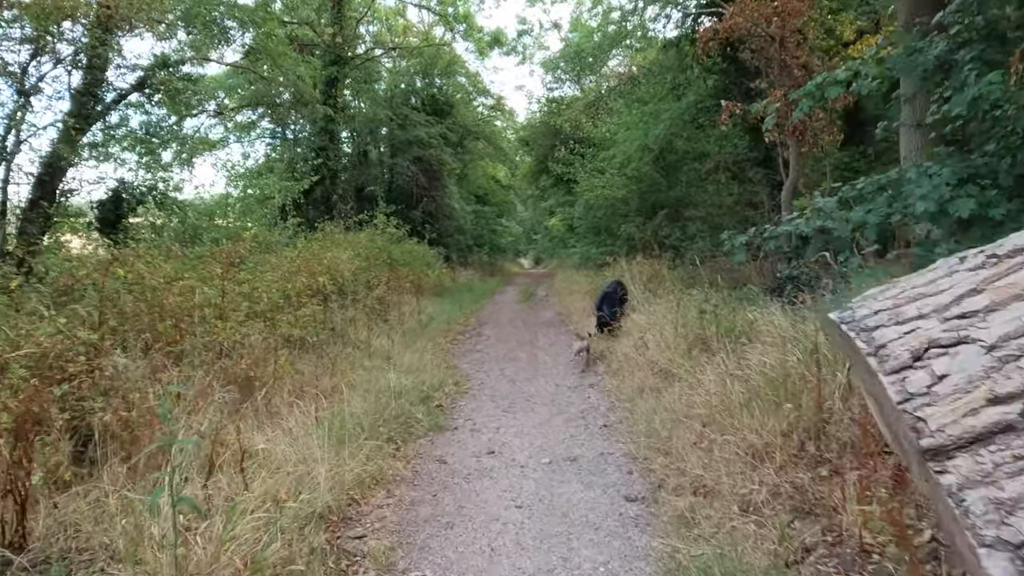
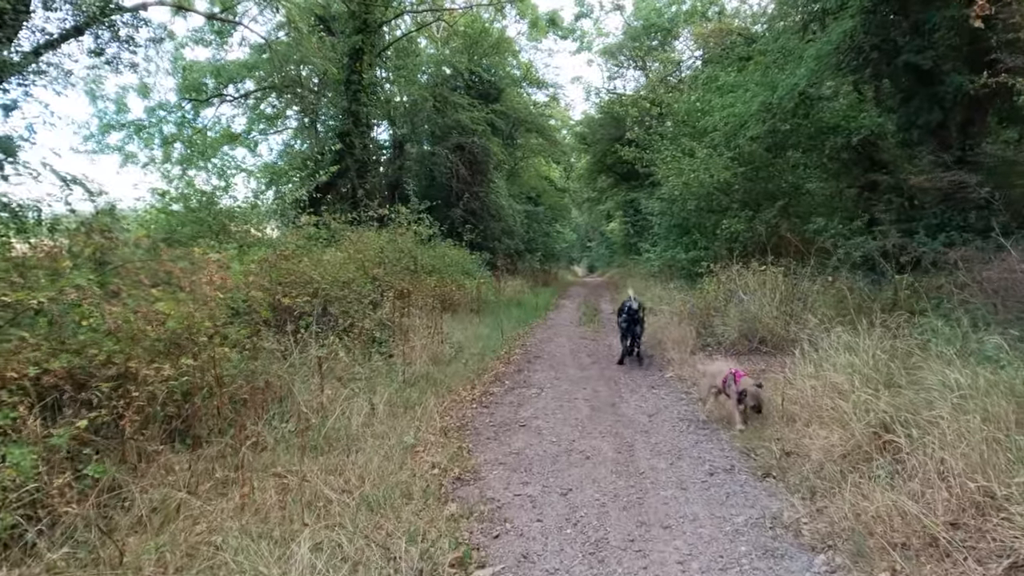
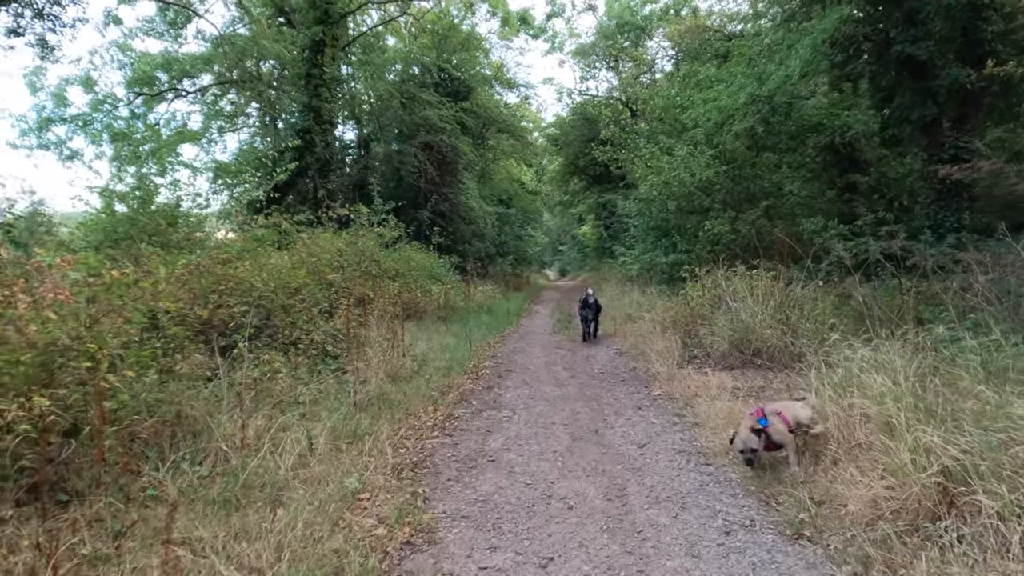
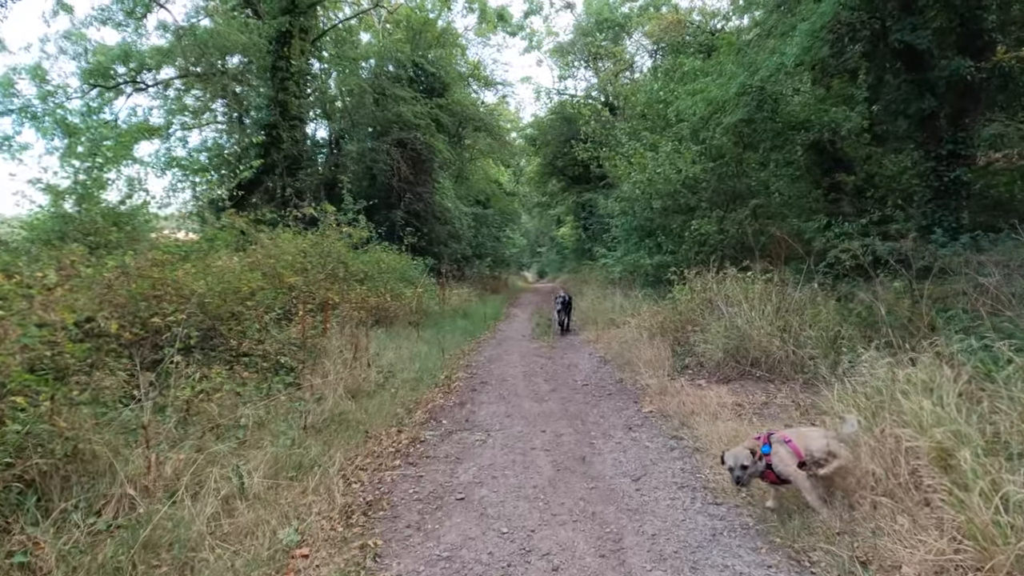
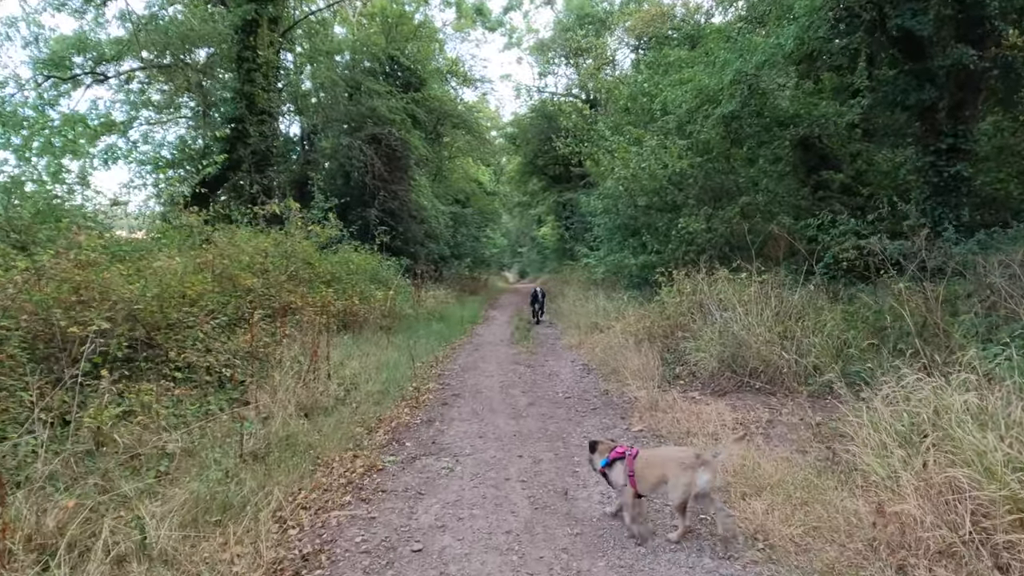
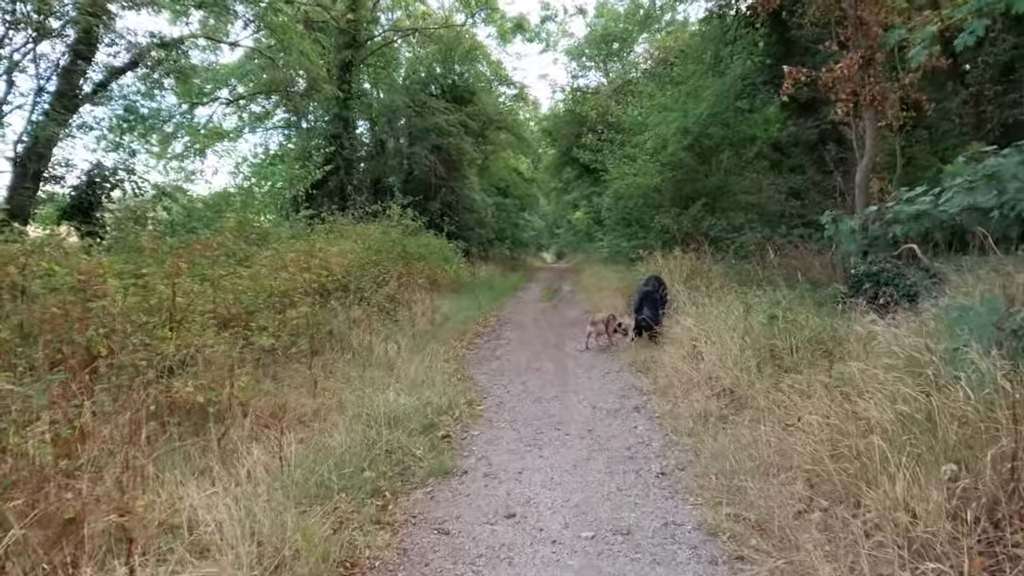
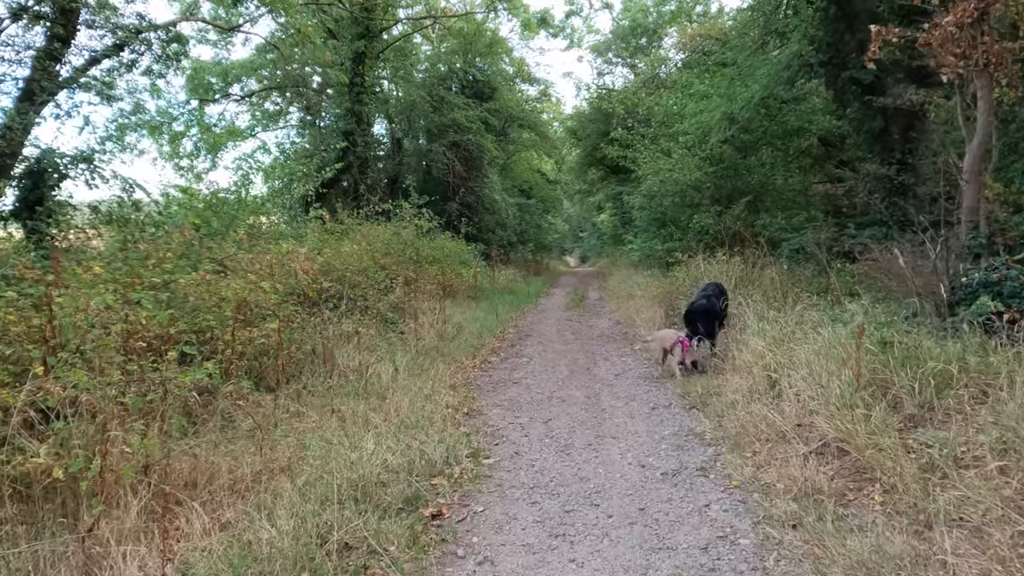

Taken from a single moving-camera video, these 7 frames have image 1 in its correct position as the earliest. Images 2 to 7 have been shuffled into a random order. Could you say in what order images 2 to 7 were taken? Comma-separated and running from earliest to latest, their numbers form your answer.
6, 7, 2, 3, 4, 5
